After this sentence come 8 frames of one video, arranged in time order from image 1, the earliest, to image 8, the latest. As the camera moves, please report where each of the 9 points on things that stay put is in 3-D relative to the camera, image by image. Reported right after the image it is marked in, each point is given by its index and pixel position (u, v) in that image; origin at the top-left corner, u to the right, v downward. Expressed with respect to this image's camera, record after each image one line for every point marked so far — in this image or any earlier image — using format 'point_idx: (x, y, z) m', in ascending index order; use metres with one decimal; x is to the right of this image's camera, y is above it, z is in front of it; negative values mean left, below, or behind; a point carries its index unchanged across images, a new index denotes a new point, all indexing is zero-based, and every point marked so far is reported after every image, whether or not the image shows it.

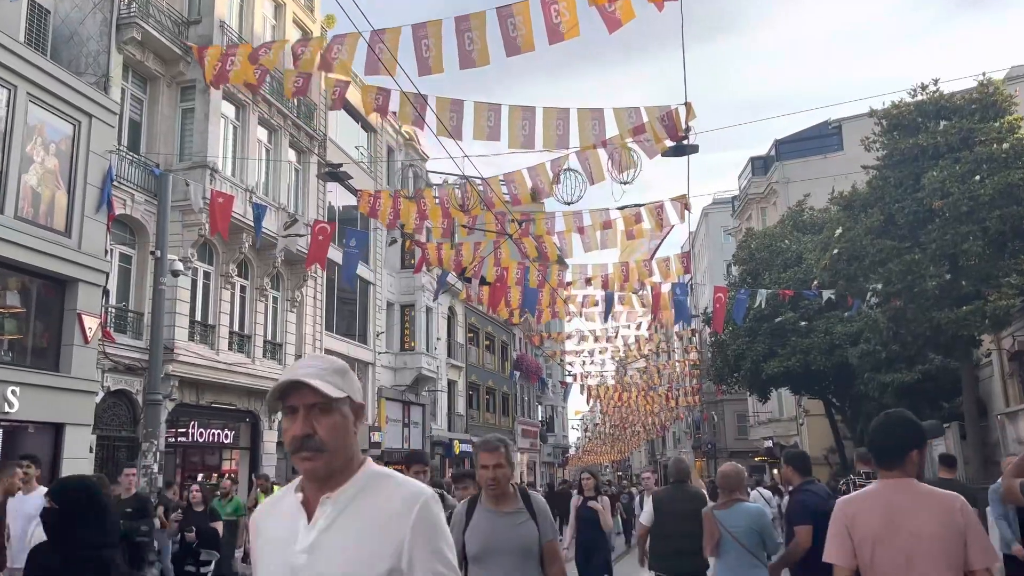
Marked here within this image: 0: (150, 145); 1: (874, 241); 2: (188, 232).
0: (-7.9, +3.1, +18.3) m
1: (+8.4, +1.1, +19.5) m
2: (-7.0, +1.2, +18.2) m
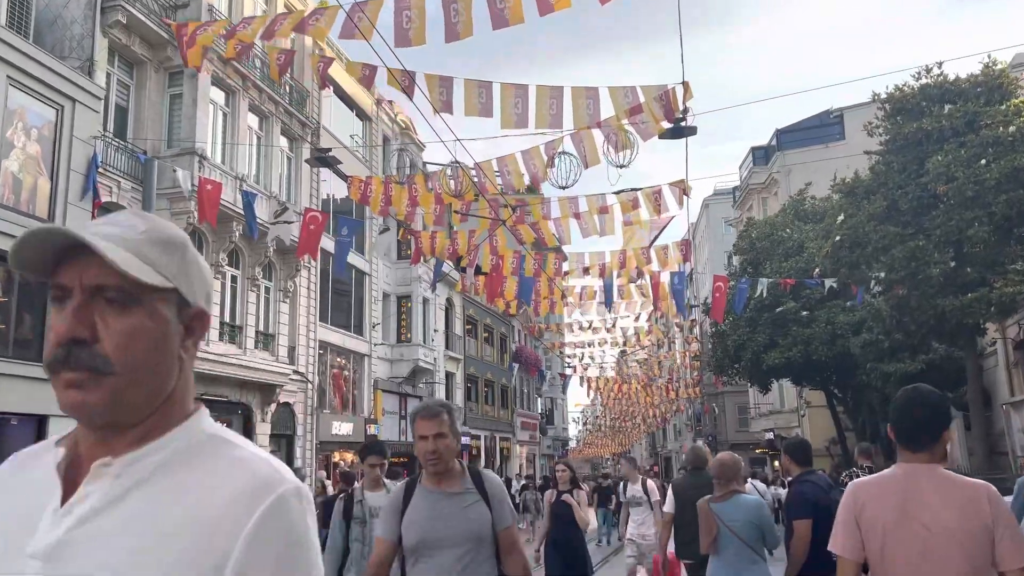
0: (-8.0, +3.3, +18.0) m
1: (+8.3, +1.4, +19.1) m
2: (-7.1, +1.4, +17.9) m
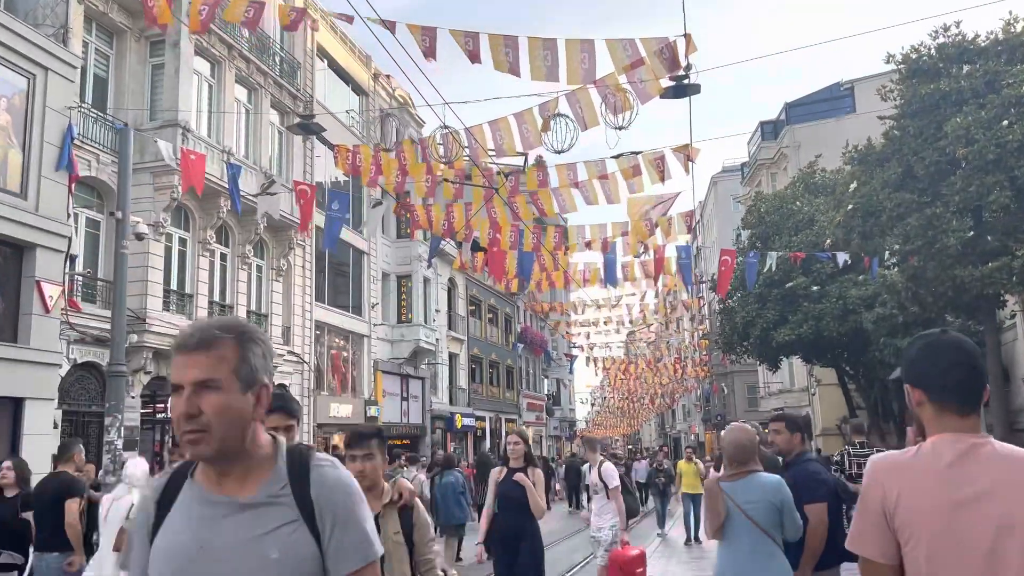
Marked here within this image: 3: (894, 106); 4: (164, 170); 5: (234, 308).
0: (-8.1, +3.8, +17.2) m
1: (+8.2, +2.0, +18.2) m
2: (-7.2, +1.9, +17.2) m
3: (+8.7, +4.1, +19.1) m
4: (-7.1, +2.4, +17.1) m
5: (-6.6, -0.5, +19.8) m
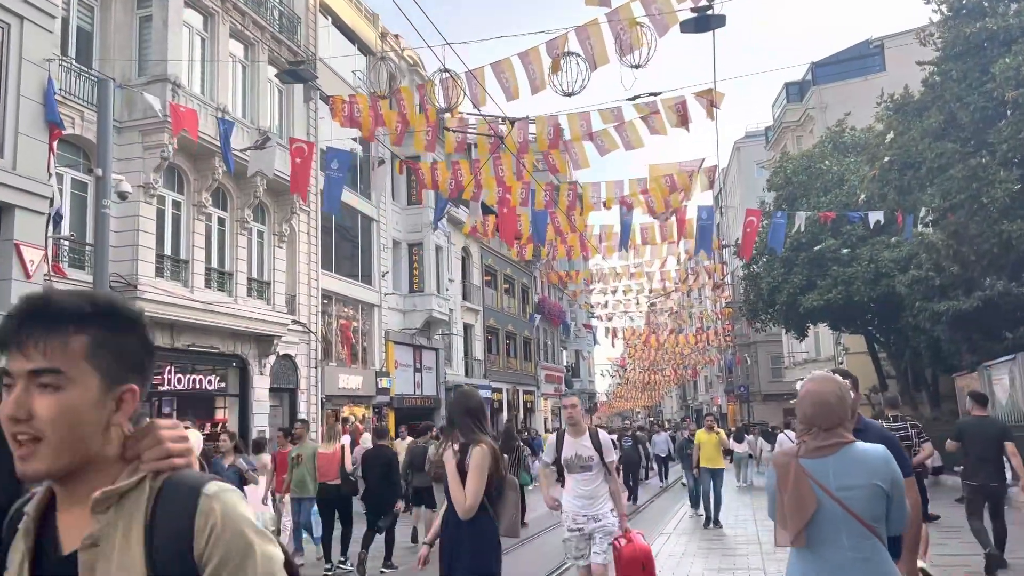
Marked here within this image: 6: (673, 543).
0: (-7.9, +4.5, +16.3) m
1: (+8.4, +2.9, +16.9) m
2: (-7.0, +2.6, +16.3) m
3: (+8.9, +5.0, +17.7) m
4: (-6.9, +3.1, +16.2) m
5: (-6.3, +0.3, +19.0) m
6: (+2.3, -3.6, +12.0) m
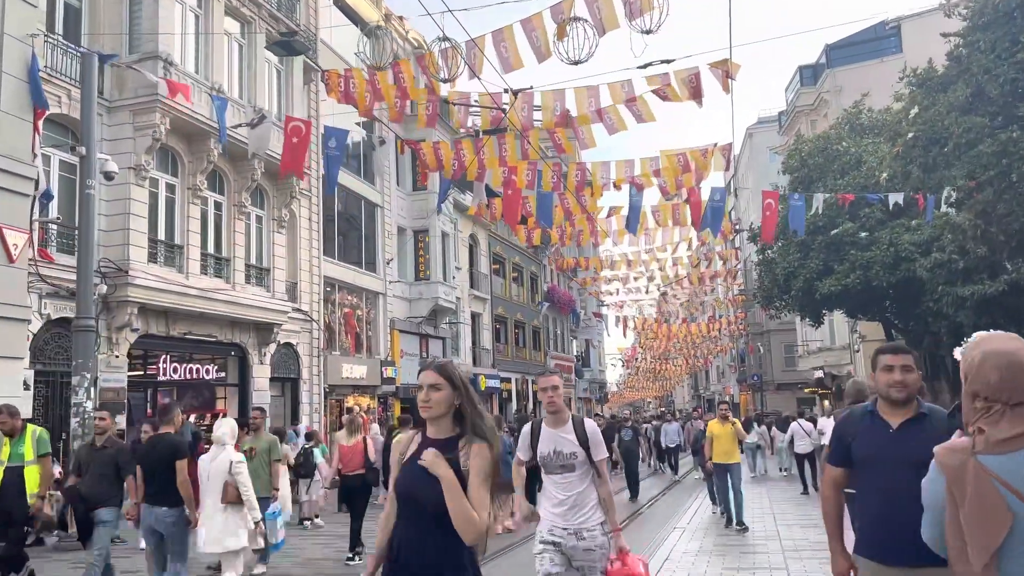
0: (-7.8, +4.7, +15.7) m
1: (+8.5, +3.2, +16.1) m
2: (-6.9, +2.8, +15.7) m
3: (+9.0, +5.3, +16.9) m
4: (-6.8, +3.3, +15.6) m
5: (-6.1, +0.6, +18.4) m
6: (+2.4, -3.4, +11.3) m
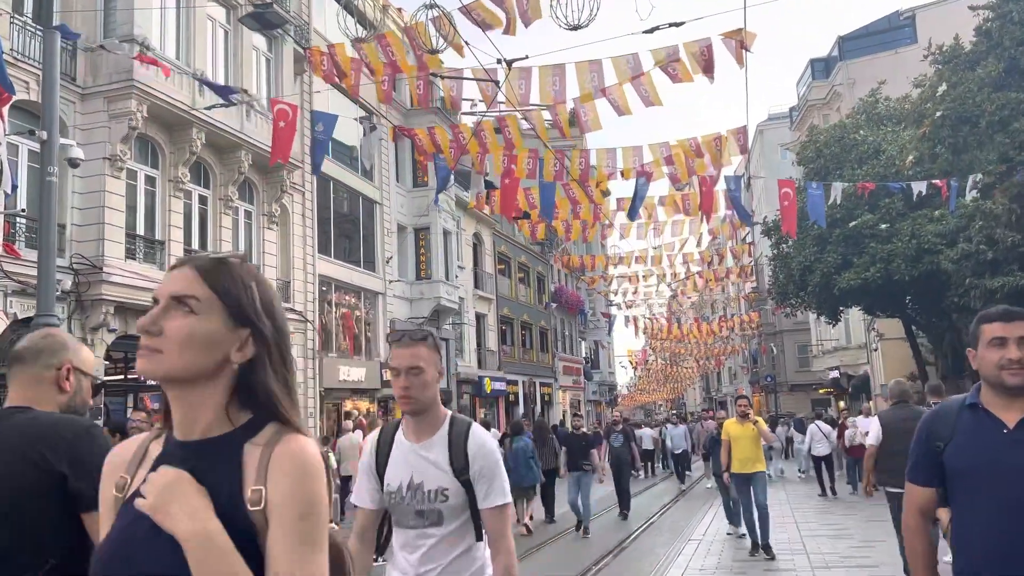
0: (-7.8, +4.7, +14.8) m
1: (+8.5, +3.4, +15.0) m
2: (-6.9, +2.9, +14.7) m
3: (+8.9, +5.5, +15.8) m
4: (-6.8, +3.4, +14.7) m
5: (-6.1, +0.6, +17.4) m
6: (+2.4, -3.2, +10.3) m
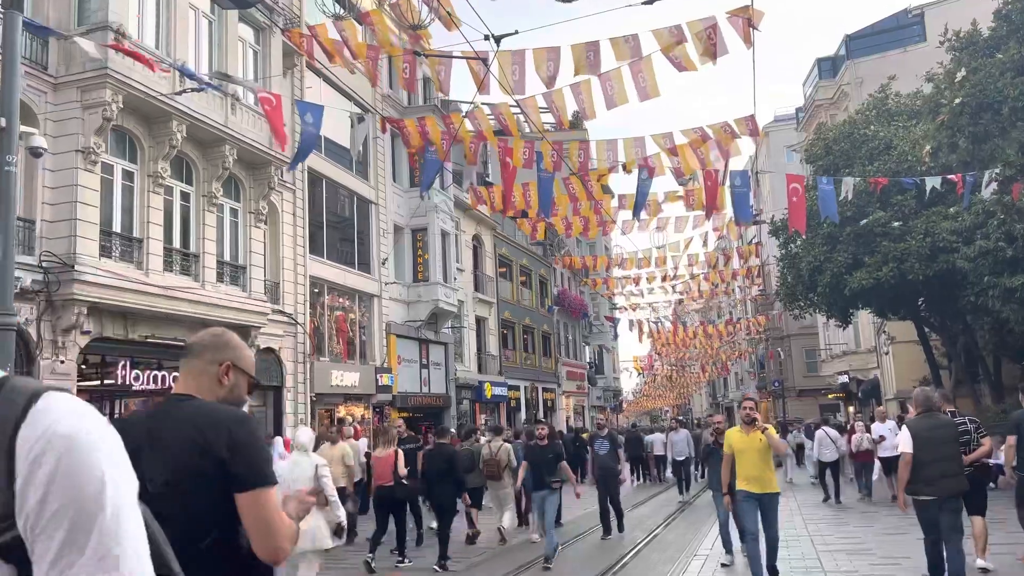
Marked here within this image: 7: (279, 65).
0: (-7.9, +4.7, +14.0) m
1: (+8.4, +3.4, +14.2) m
2: (-7.0, +2.9, +14.0) m
3: (+8.8, +5.6, +15.0) m
4: (-6.9, +3.4, +13.9) m
5: (-6.2, +0.6, +16.7) m
6: (+2.3, -3.2, +9.5) m
7: (-5.3, +5.0, +19.0) m
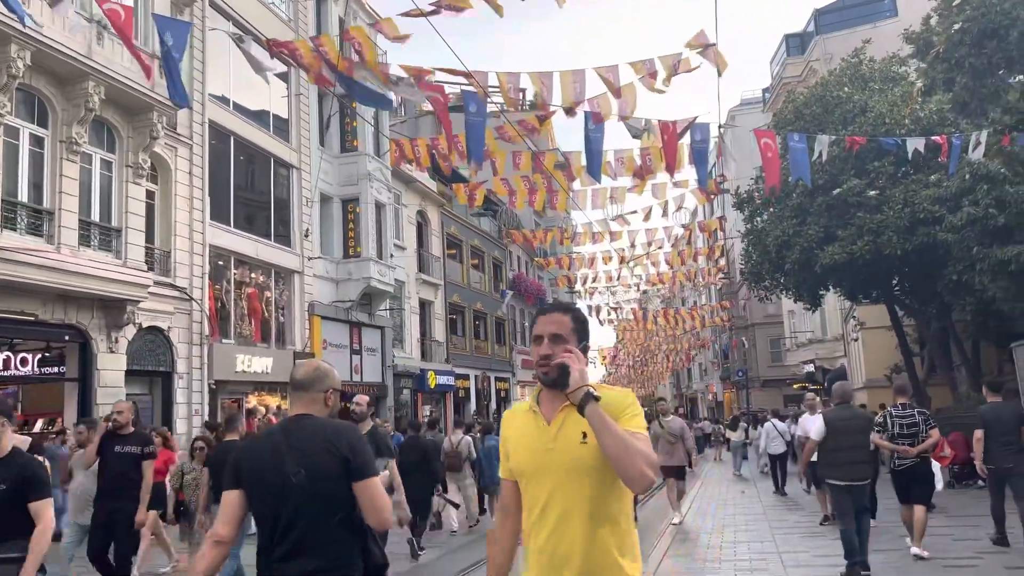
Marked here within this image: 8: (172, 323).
0: (-9.2, +5.3, +11.2) m
1: (+7.2, +3.9, +12.0) m
2: (-8.3, +3.4, +11.2) m
3: (+7.6, +6.1, +12.7) m
4: (-8.1, +4.0, +11.1) m
5: (-7.5, +1.2, +13.9) m
6: (+1.2, -2.7, +7.0) m
7: (-6.7, +5.7, +16.2) m
8: (-6.9, -0.7, +17.0) m
